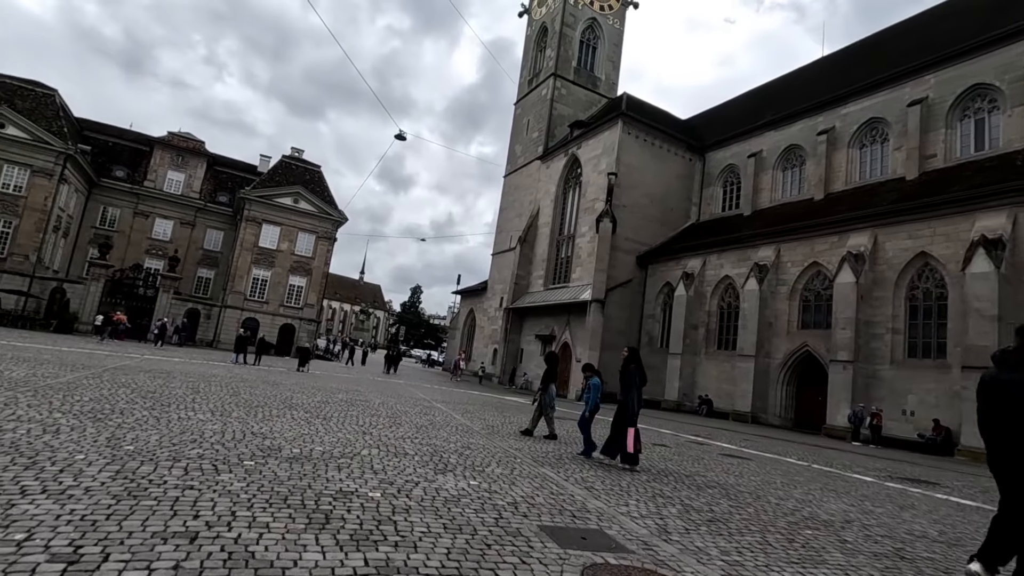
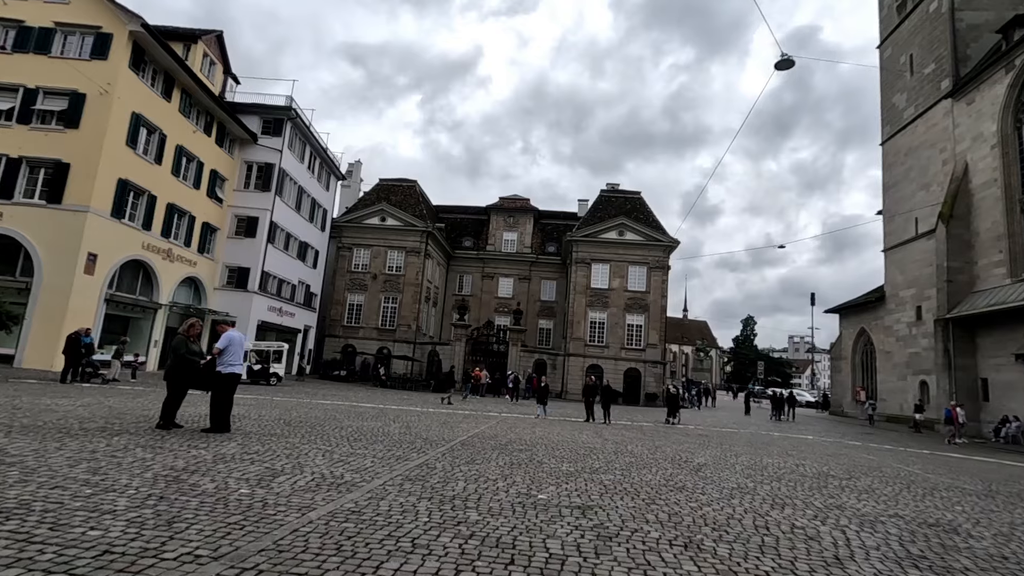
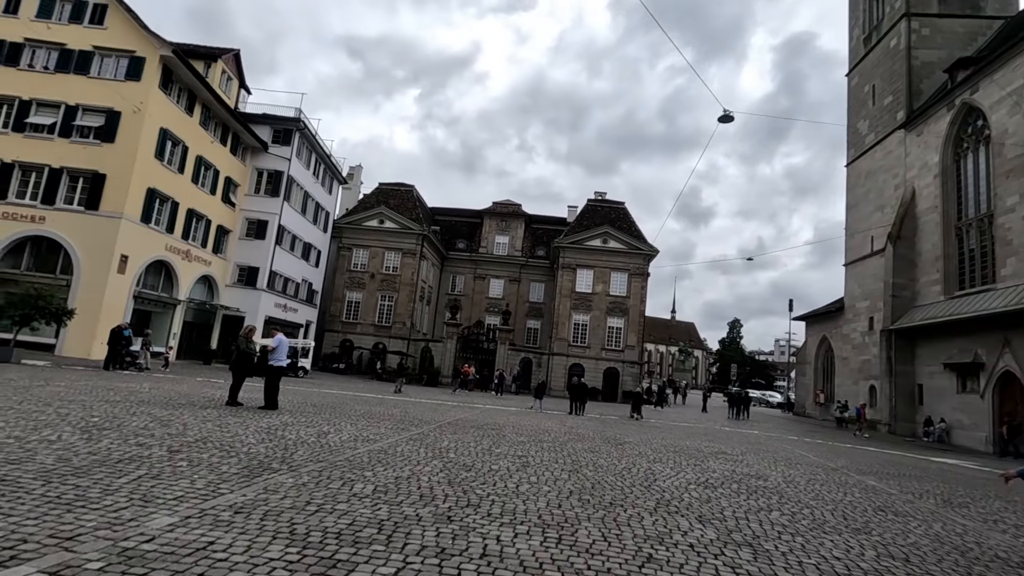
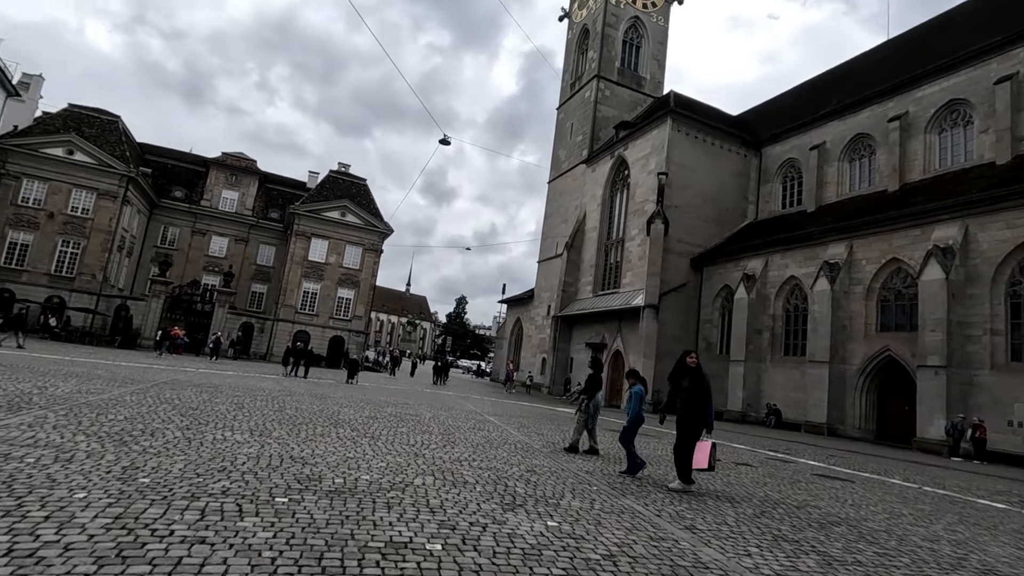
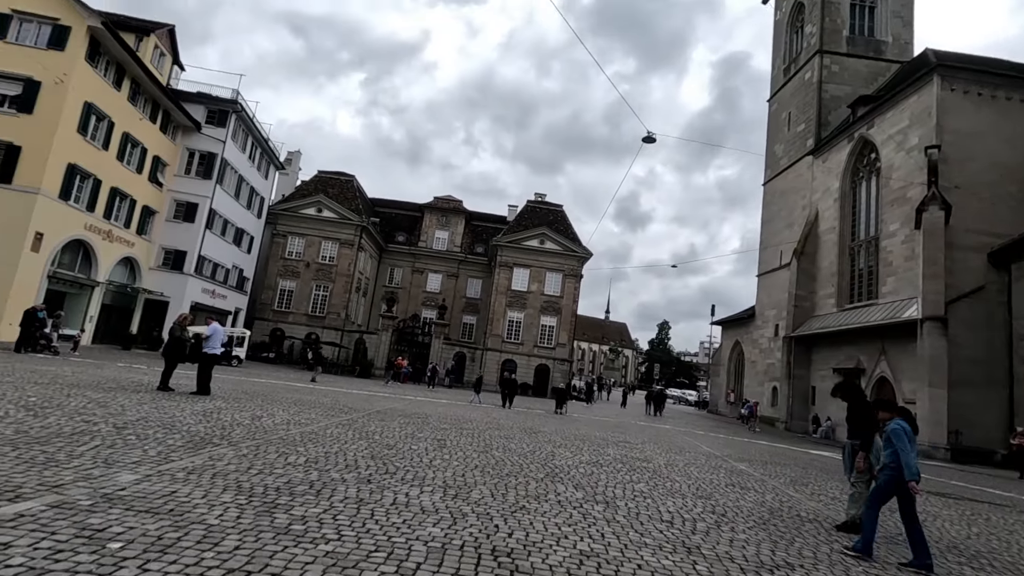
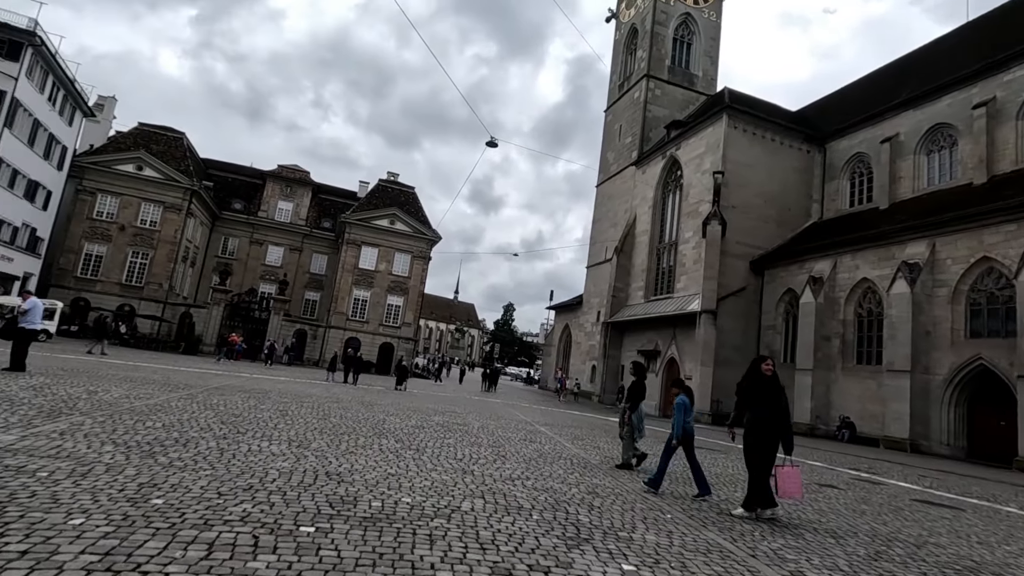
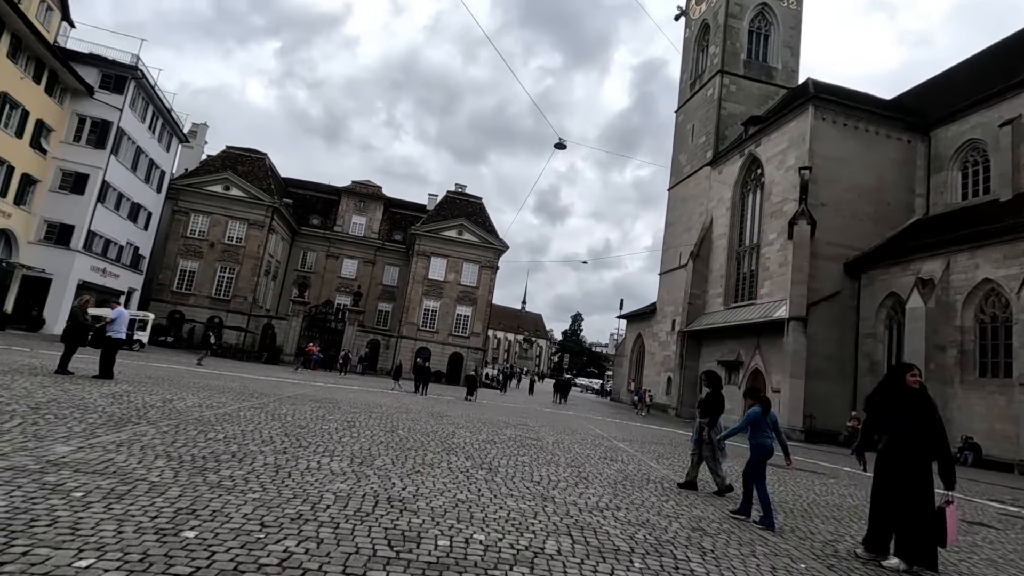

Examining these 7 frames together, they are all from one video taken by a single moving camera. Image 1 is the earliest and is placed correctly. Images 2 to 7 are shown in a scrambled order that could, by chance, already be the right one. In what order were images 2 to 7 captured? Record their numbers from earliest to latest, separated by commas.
4, 6, 7, 5, 3, 2
